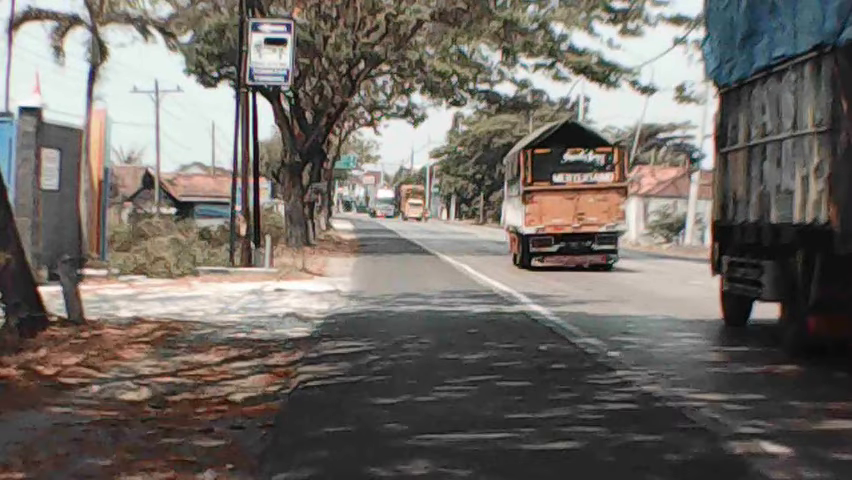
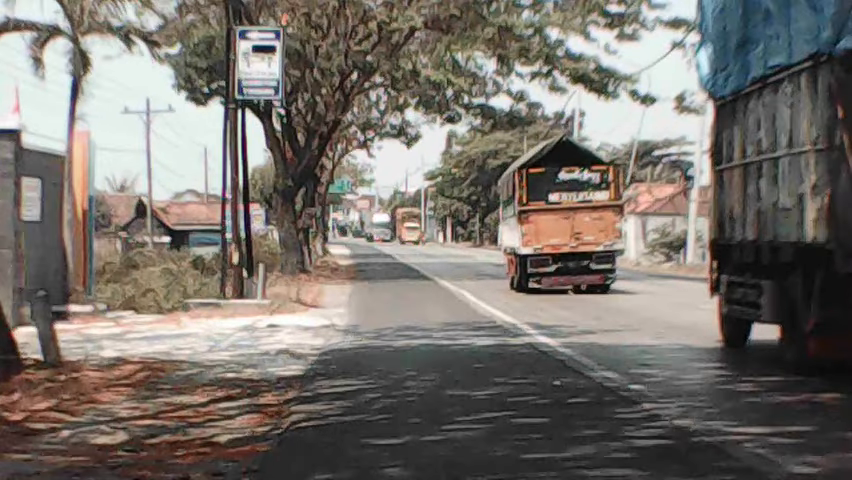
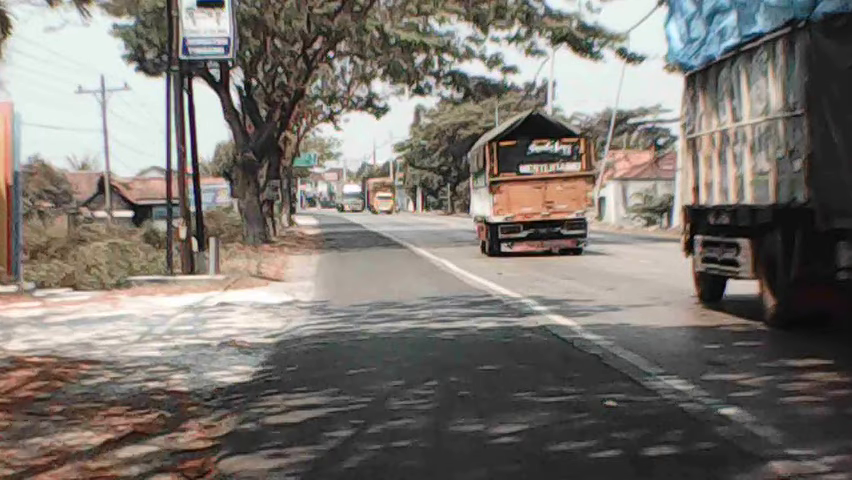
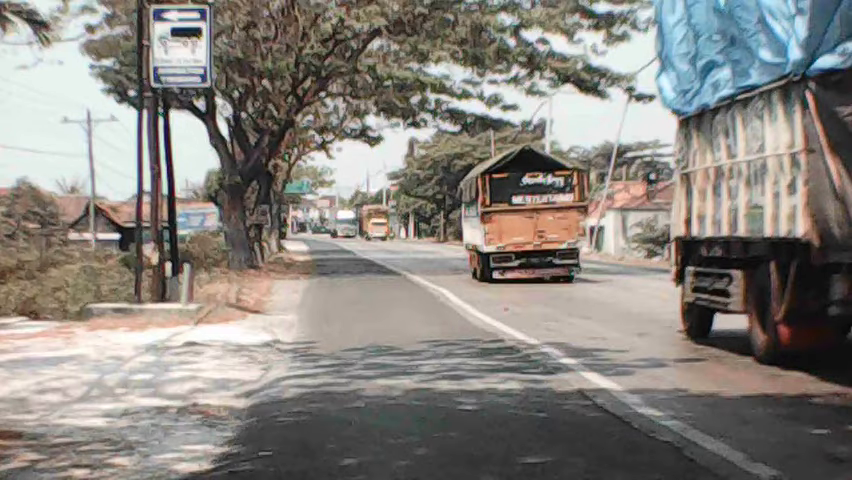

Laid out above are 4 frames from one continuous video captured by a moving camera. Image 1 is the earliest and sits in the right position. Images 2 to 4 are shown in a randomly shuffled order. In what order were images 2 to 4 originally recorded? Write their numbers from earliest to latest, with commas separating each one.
2, 3, 4
